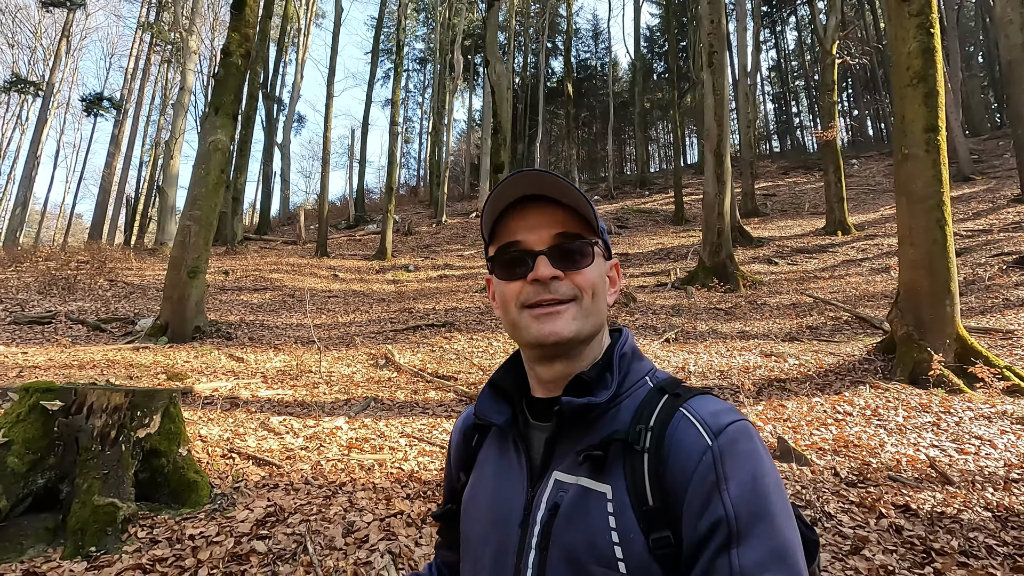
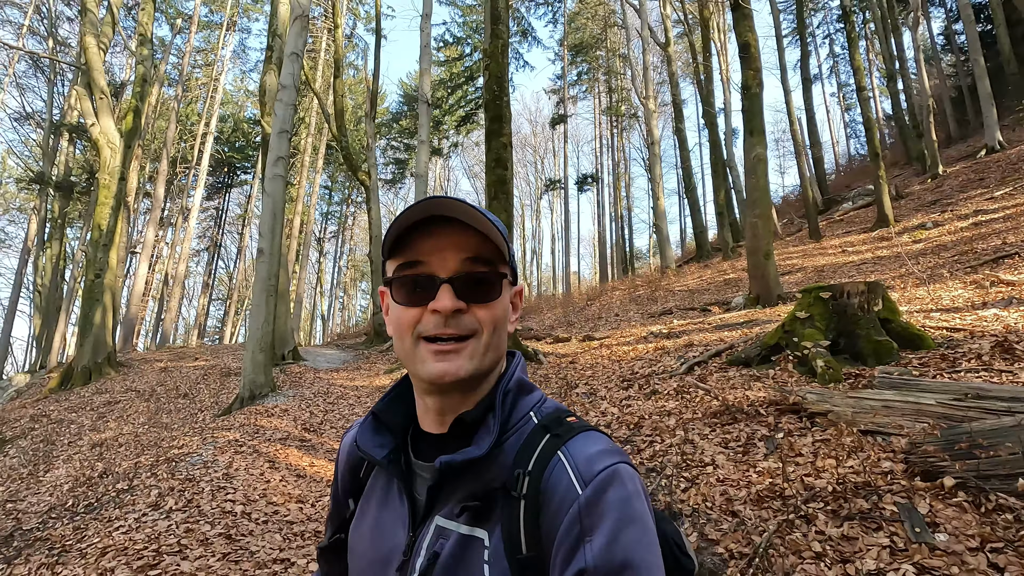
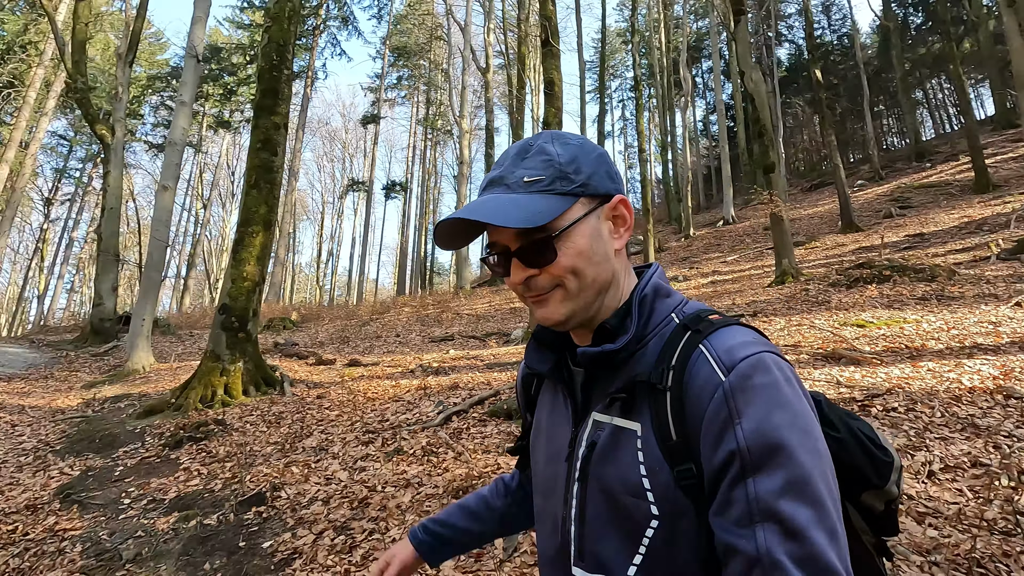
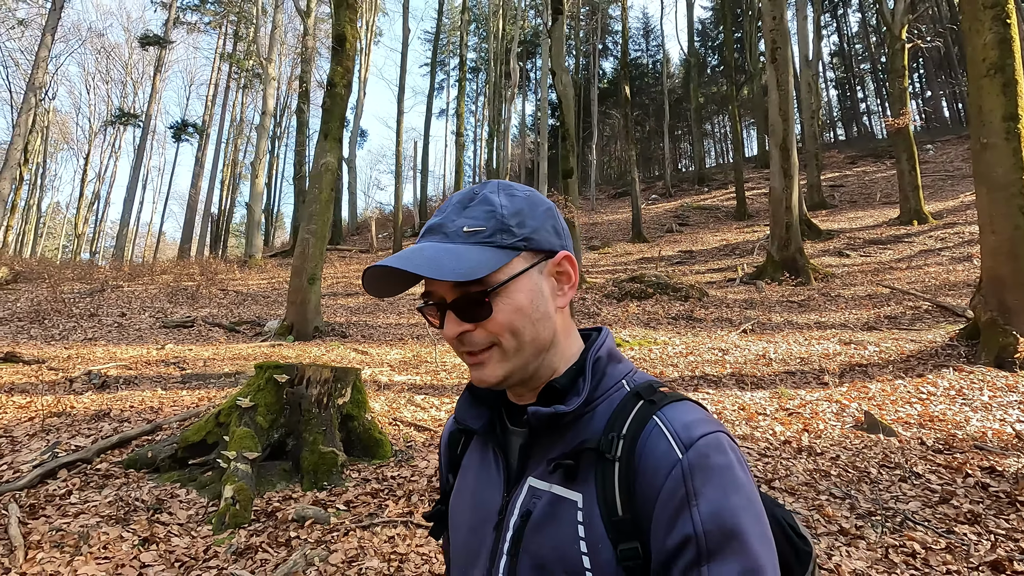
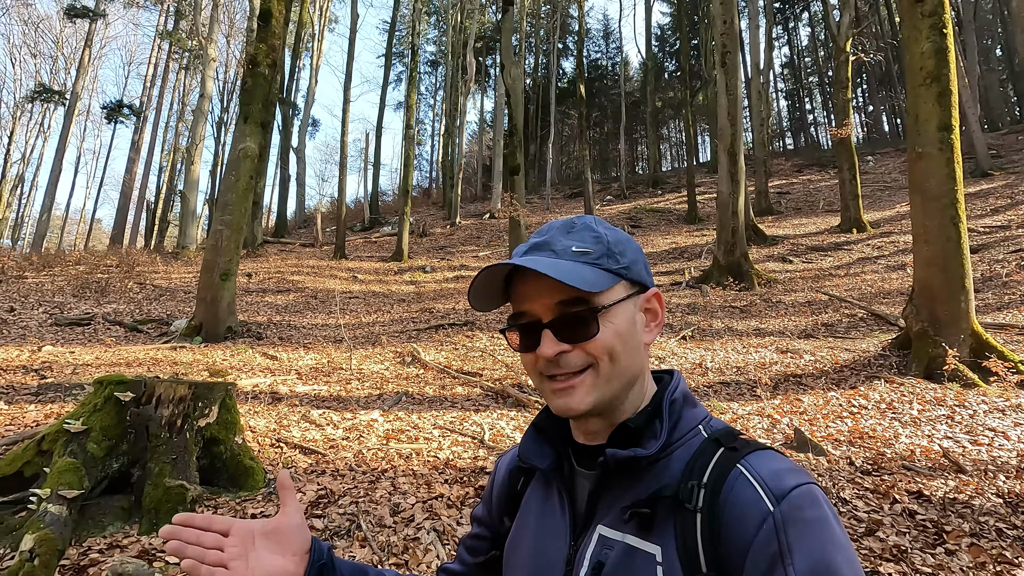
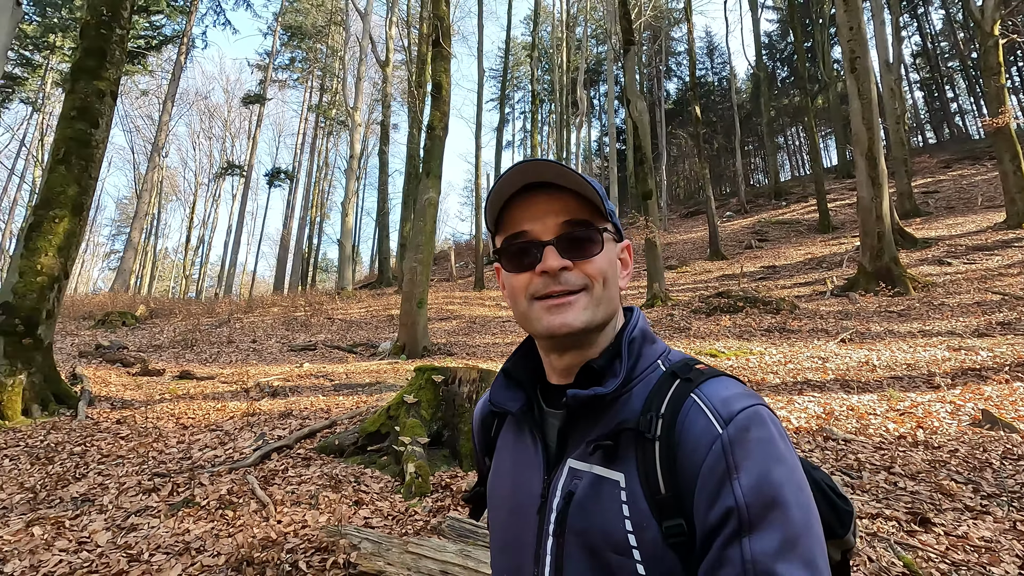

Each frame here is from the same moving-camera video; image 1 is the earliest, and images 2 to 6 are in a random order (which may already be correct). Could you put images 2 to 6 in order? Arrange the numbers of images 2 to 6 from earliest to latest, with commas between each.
5, 4, 6, 3, 2
